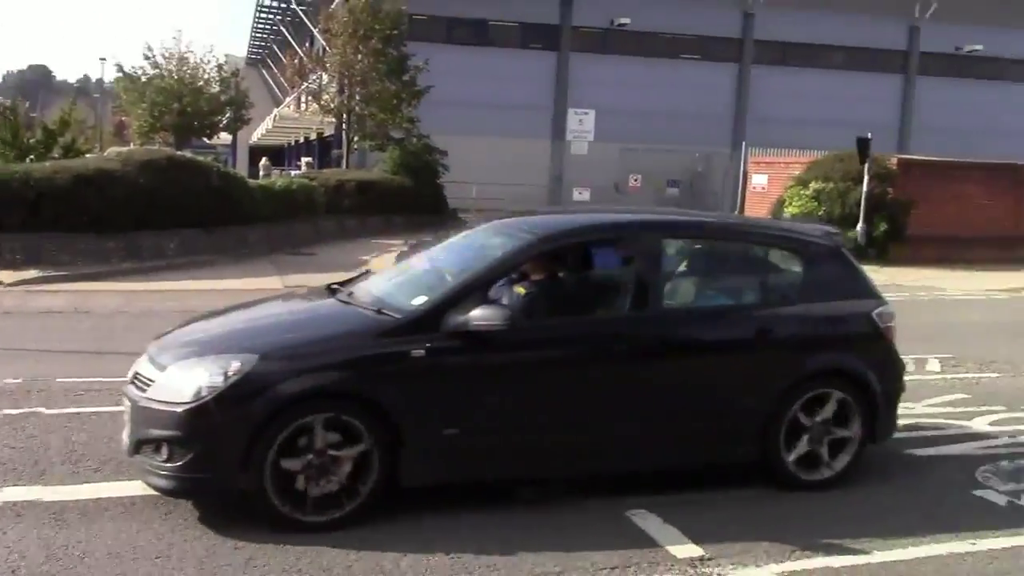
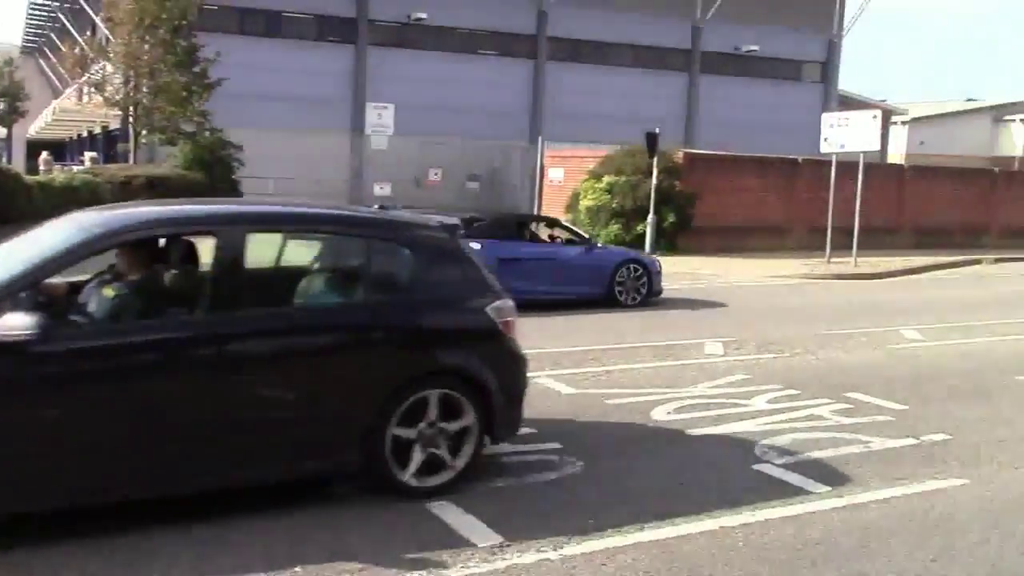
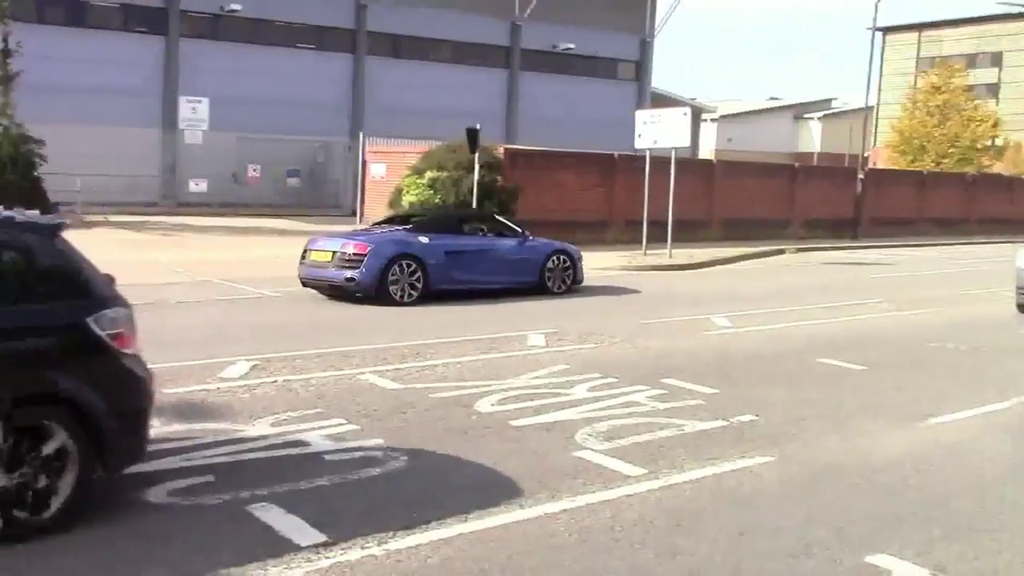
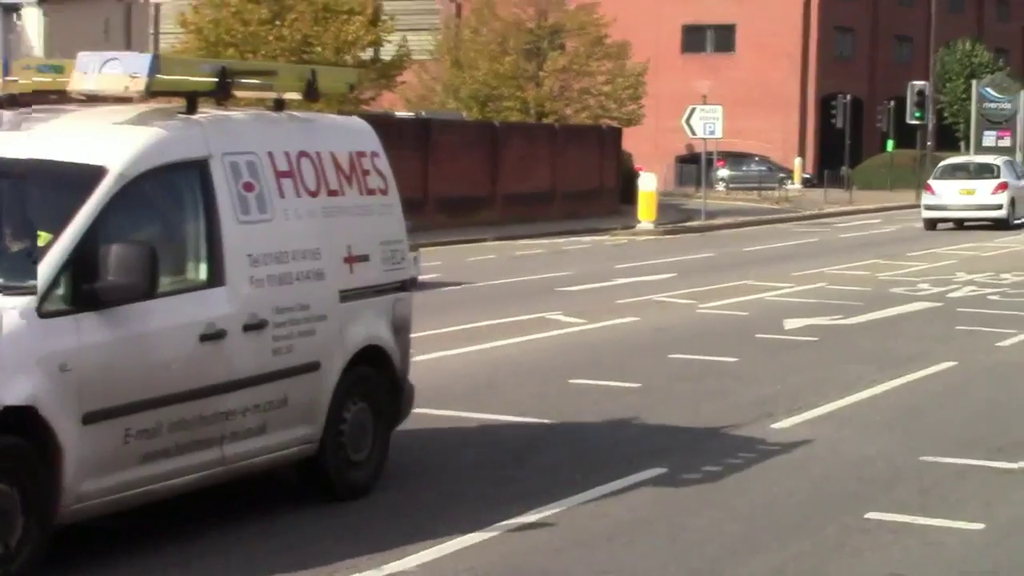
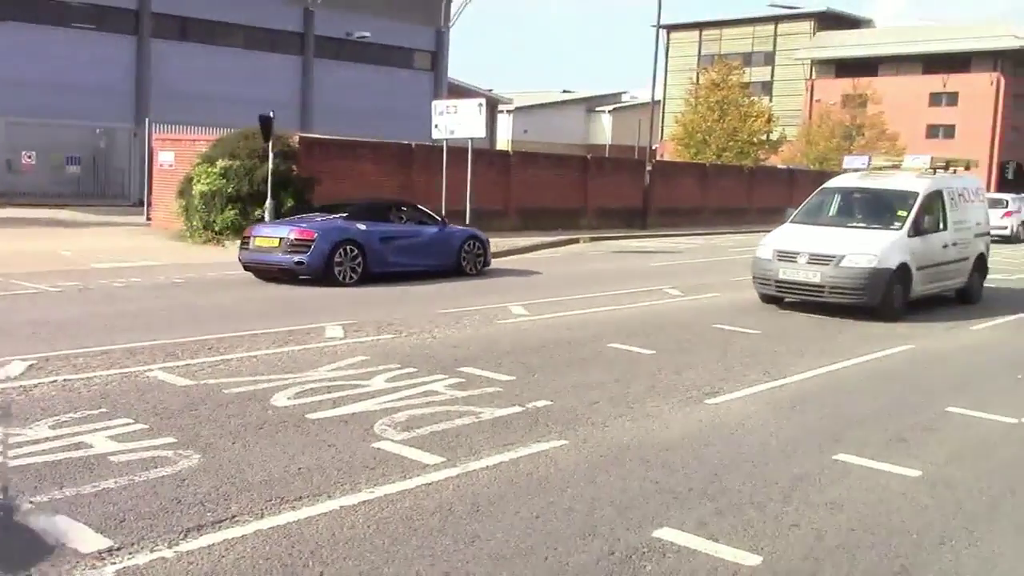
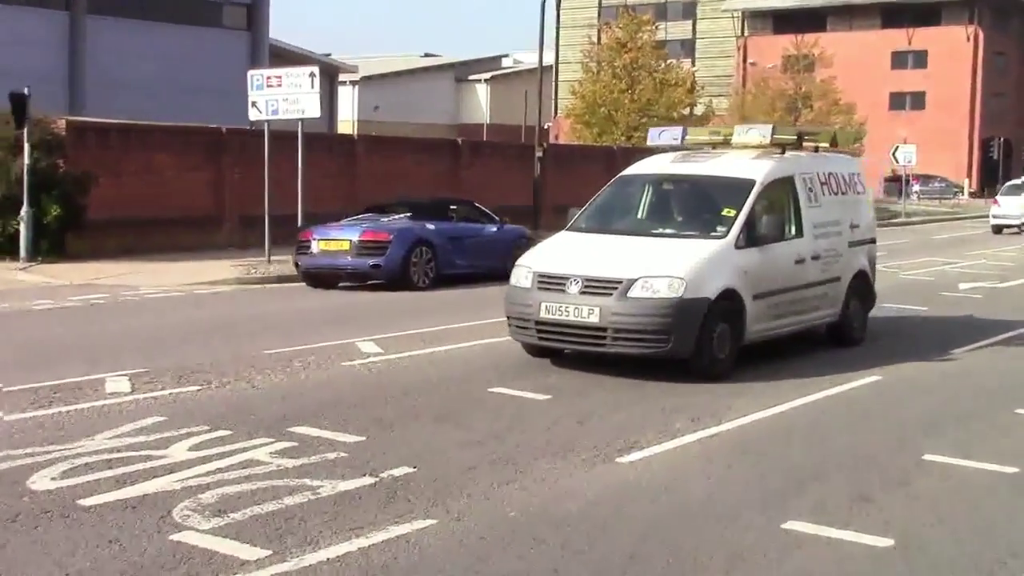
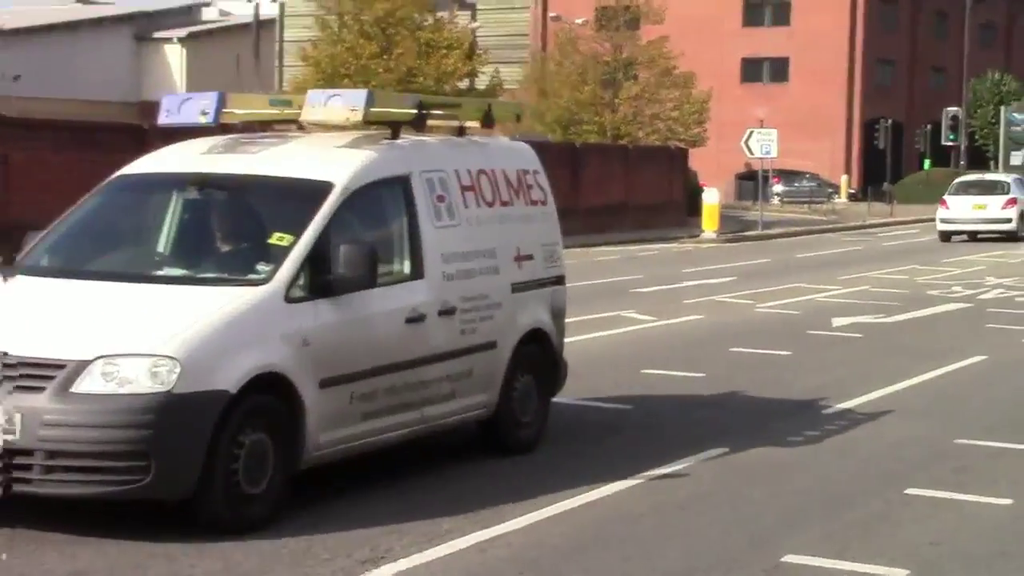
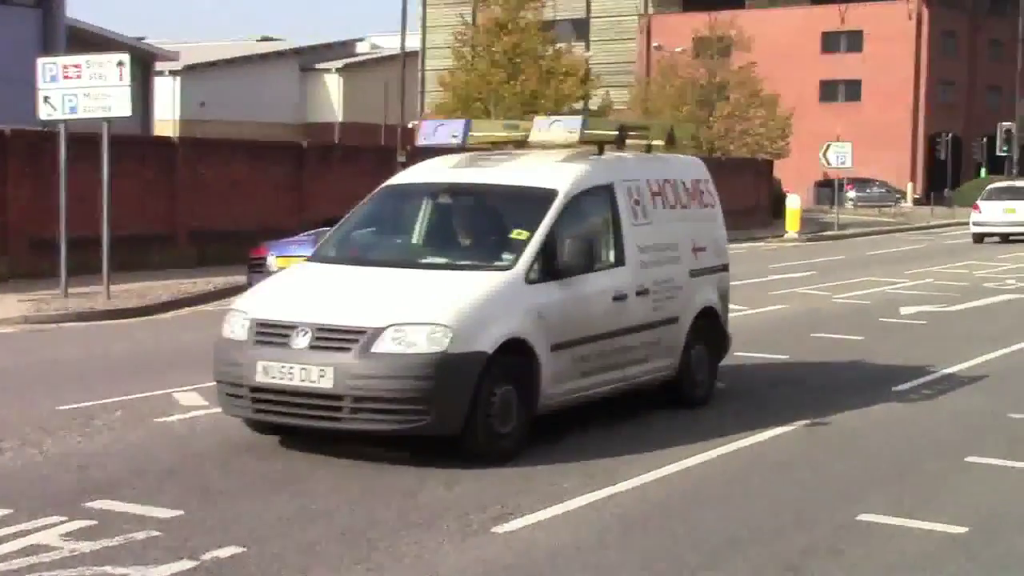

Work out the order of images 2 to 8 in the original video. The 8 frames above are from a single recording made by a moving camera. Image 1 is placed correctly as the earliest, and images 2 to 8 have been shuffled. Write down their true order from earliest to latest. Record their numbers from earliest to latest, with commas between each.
2, 3, 5, 6, 8, 7, 4
